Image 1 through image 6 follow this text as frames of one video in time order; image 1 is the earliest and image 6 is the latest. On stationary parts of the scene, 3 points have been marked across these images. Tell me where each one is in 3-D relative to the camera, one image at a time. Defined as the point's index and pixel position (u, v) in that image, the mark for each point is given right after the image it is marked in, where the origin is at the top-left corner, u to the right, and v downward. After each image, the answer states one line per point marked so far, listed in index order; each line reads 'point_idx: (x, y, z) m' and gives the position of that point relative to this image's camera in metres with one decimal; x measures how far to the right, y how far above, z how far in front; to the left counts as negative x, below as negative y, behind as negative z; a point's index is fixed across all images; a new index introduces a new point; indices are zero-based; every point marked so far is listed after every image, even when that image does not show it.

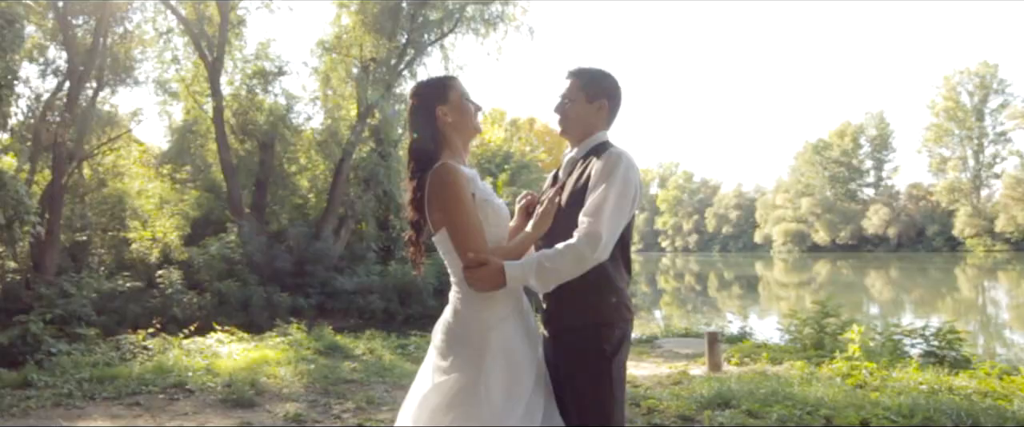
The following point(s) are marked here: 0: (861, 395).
0: (+3.6, -1.9, +8.1) m
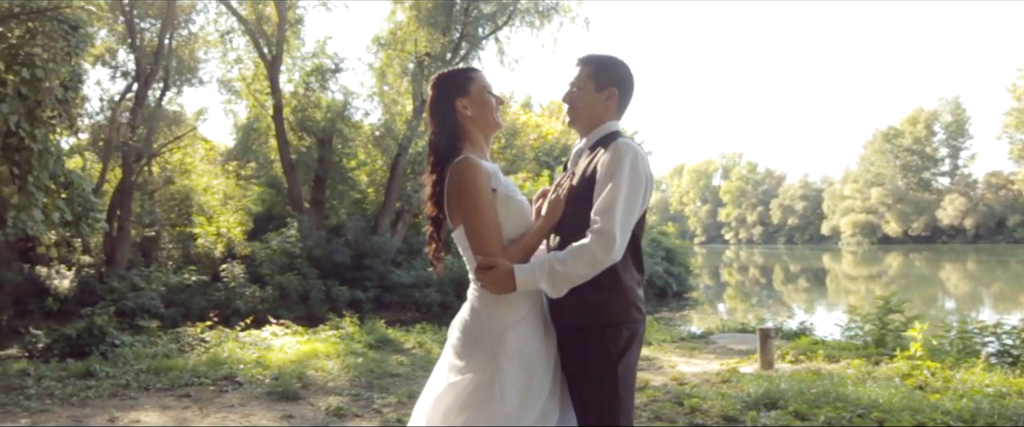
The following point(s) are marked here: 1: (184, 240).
0: (+4.0, -1.8, +7.7) m
1: (-8.1, -0.7, +19.3) m
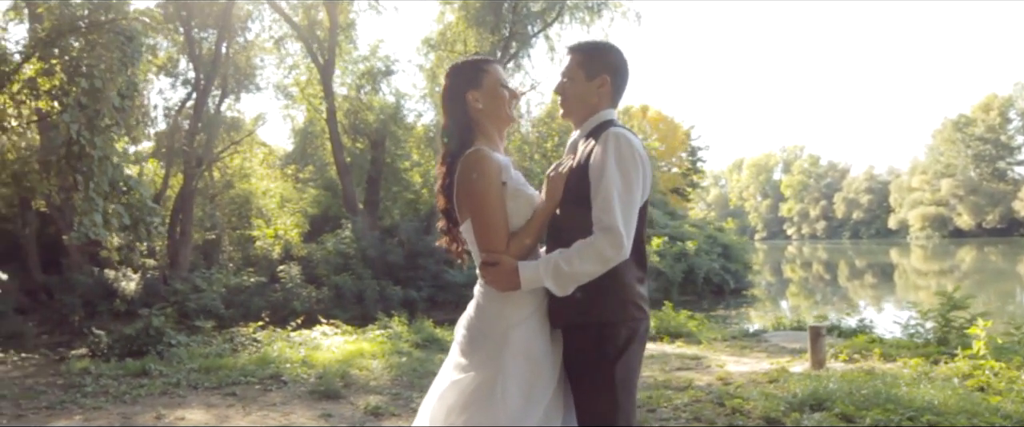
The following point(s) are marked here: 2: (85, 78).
0: (+4.3, -1.7, +7.3) m
1: (-6.8, -0.7, +19.8) m
2: (-6.3, +2.0, +11.5) m
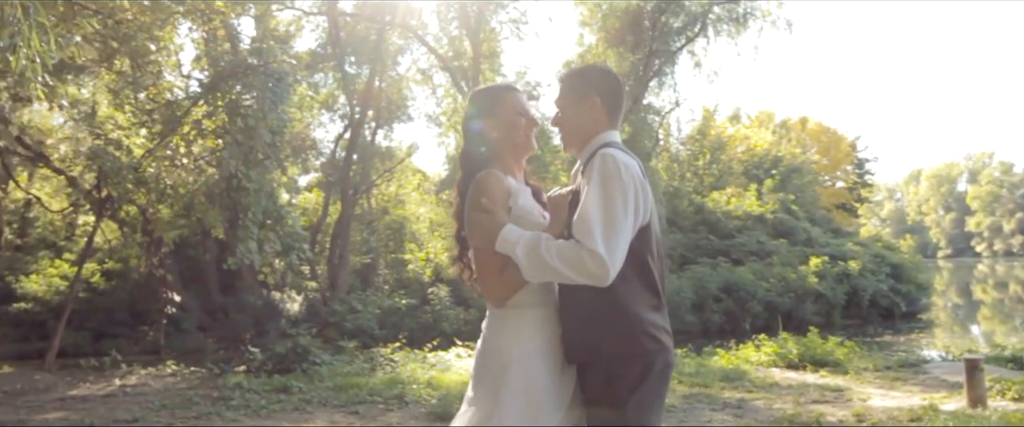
0: (+5.1, -1.9, +6.1) m
1: (-3.1, -1.4, +20.8) m
2: (-4.4, +1.6, +12.7) m
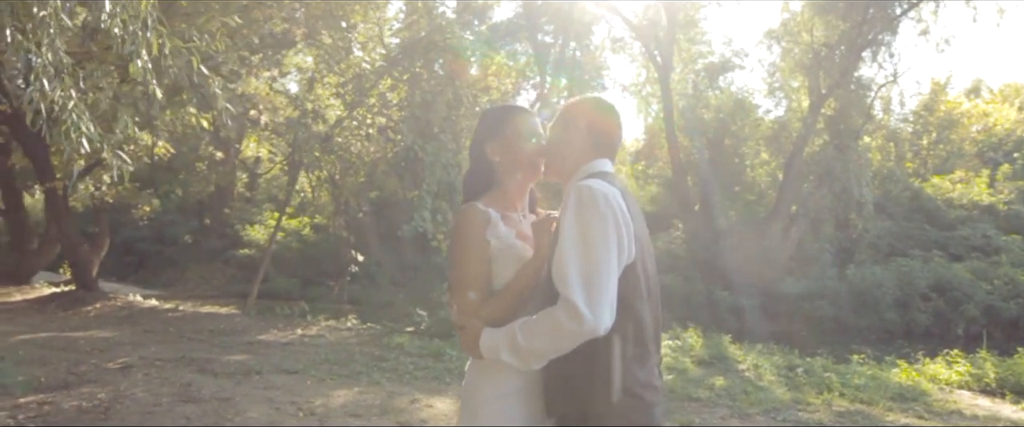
0: (+5.6, -2.2, +4.5) m
1: (+1.9, -0.6, +20.9) m
2: (-1.6, +2.1, +13.3) m
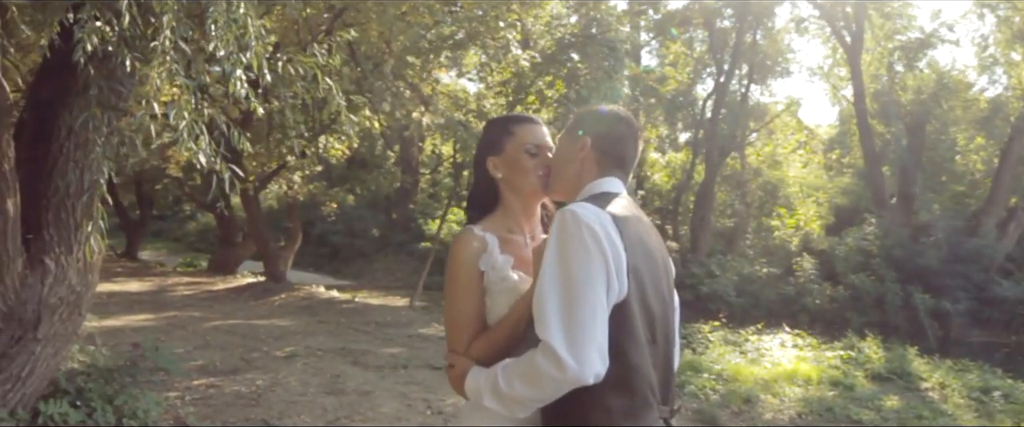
0: (+5.8, -2.2, +2.9) m
1: (+6.3, -0.4, +19.6) m
2: (+1.0, +2.1, +13.1) m
